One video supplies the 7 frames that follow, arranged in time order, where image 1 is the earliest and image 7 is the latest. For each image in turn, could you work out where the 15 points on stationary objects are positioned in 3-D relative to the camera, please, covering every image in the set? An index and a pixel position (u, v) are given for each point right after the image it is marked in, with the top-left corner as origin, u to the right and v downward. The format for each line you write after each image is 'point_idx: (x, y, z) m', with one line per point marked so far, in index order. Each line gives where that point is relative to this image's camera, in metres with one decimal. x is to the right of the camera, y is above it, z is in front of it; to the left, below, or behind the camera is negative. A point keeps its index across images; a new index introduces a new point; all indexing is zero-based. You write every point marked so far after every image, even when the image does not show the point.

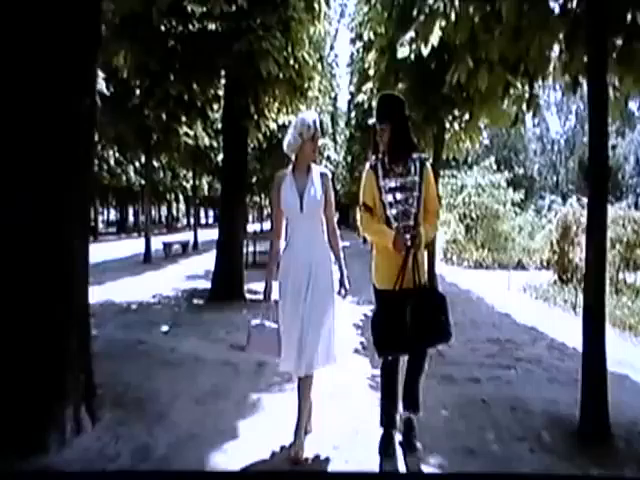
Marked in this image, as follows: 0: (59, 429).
0: (-1.1, -0.8, +4.0) m
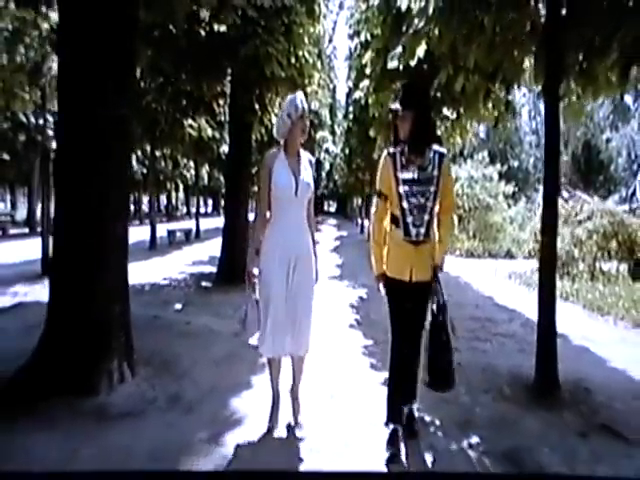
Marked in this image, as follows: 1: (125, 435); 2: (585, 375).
0: (-1.1, -0.7, +4.8) m
1: (-0.9, -0.8, +3.8) m
2: (+1.5, -0.8, +5.1) m
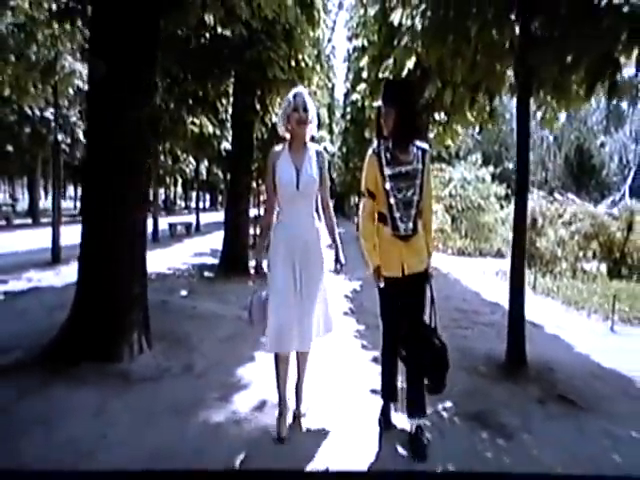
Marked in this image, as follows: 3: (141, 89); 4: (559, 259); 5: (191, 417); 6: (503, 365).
0: (-1.2, -0.7, +5.4) m
1: (-0.9, -0.8, +4.4) m
2: (+1.5, -0.8, +5.7) m
3: (-1.1, +0.9, +5.5) m
4: (+3.1, -0.2, +11.6) m
5: (-0.6, -0.8, +4.1) m
6: (+1.1, -0.8, +5.6) m
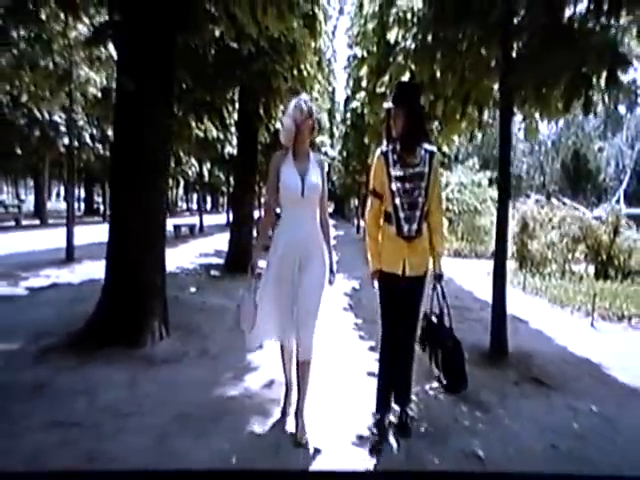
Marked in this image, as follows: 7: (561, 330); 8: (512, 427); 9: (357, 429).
0: (-1.1, -0.6, +6.0) m
1: (-0.9, -0.8, +5.0) m
2: (+1.5, -0.8, +6.3) m
3: (-1.1, +0.9, +6.1) m
4: (+3.1, -0.3, +12.2) m
5: (-0.6, -0.8, +4.7) m
6: (+1.1, -0.8, +6.2) m
7: (+2.1, -0.8, +7.5) m
8: (+0.9, -0.9, +4.2) m
9: (+0.2, -0.8, +4.1) m
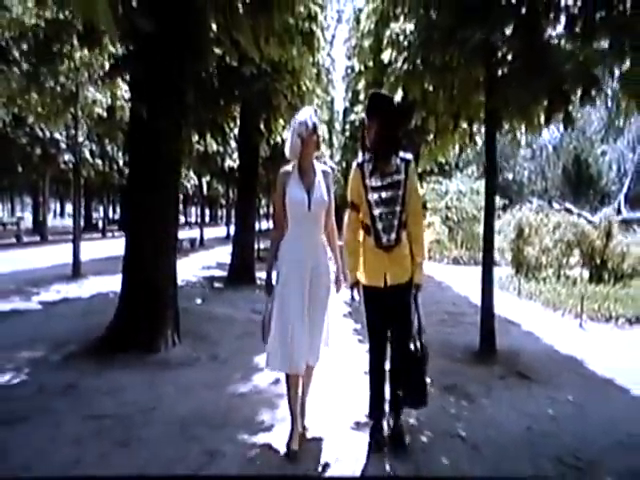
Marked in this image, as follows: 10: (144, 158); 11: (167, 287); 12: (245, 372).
0: (-1.1, -0.7, +6.5) m
1: (-0.9, -0.8, +5.5) m
2: (+1.5, -0.8, +6.8) m
3: (-1.1, +0.8, +6.5) m
4: (+3.2, -0.4, +12.7) m
5: (-0.6, -0.9, +5.2) m
6: (+1.2, -0.8, +6.6) m
7: (+2.1, -0.8, +8.0) m
8: (+0.9, -0.9, +4.6) m
9: (+0.2, -0.9, +4.6) m
10: (-1.3, +0.6, +6.5) m
11: (-1.1, -0.3, +6.5) m
12: (-0.5, -0.8, +5.7) m
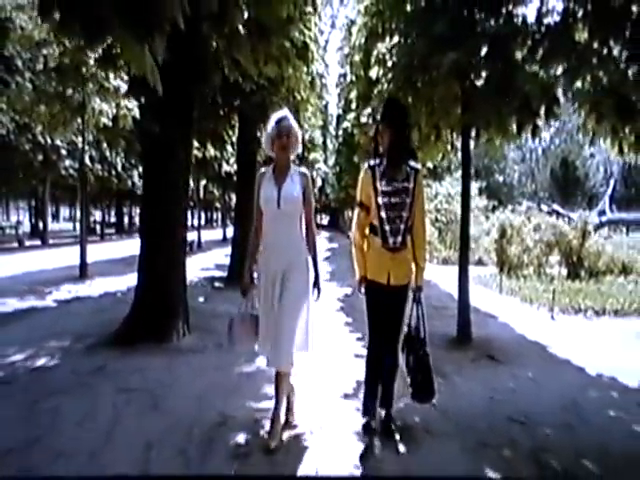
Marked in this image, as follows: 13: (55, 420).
0: (-1.2, -0.8, +7.2) m
1: (-0.9, -0.8, +6.3) m
2: (+1.5, -0.8, +7.5) m
3: (-1.1, +0.8, +7.3) m
4: (+3.1, -0.4, +13.5) m
5: (-0.6, -0.9, +5.9) m
6: (+1.1, -0.8, +7.4) m
7: (+2.0, -0.8, +8.8) m
8: (+0.9, -0.9, +5.4) m
9: (+0.1, -0.9, +5.3) m
10: (-1.3, +0.6, +7.3) m
11: (-1.2, -0.4, +7.3) m
12: (-0.5, -0.9, +6.5) m
13: (-1.3, -0.9, +4.3) m
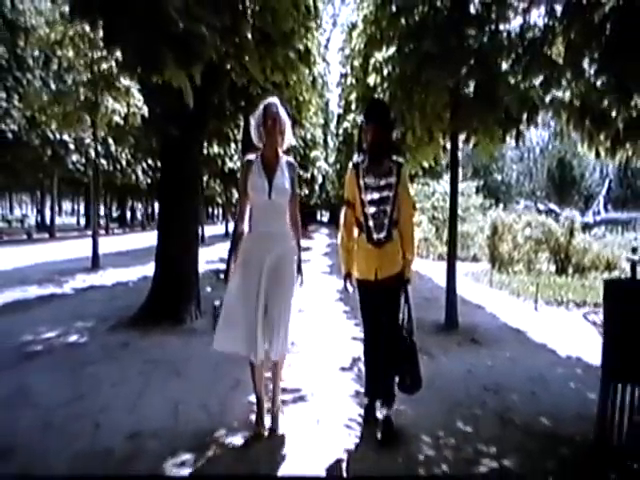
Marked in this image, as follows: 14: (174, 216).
0: (-1.2, -0.7, +8.0) m
1: (-0.9, -0.8, +7.0) m
2: (+1.5, -0.8, +8.3) m
3: (-1.1, +0.9, +8.0) m
4: (+3.1, -0.3, +14.2) m
5: (-0.6, -0.8, +6.6) m
6: (+1.1, -0.8, +8.1) m
7: (+2.0, -0.8, +9.5) m
8: (+0.9, -0.8, +6.1) m
9: (+0.1, -0.8, +6.0) m
10: (-1.3, +0.7, +8.0) m
11: (-1.2, -0.3, +8.0) m
12: (-0.5, -0.8, +7.2) m
13: (-1.3, -0.8, +5.0) m
14: (-1.3, +0.2, +7.9) m
